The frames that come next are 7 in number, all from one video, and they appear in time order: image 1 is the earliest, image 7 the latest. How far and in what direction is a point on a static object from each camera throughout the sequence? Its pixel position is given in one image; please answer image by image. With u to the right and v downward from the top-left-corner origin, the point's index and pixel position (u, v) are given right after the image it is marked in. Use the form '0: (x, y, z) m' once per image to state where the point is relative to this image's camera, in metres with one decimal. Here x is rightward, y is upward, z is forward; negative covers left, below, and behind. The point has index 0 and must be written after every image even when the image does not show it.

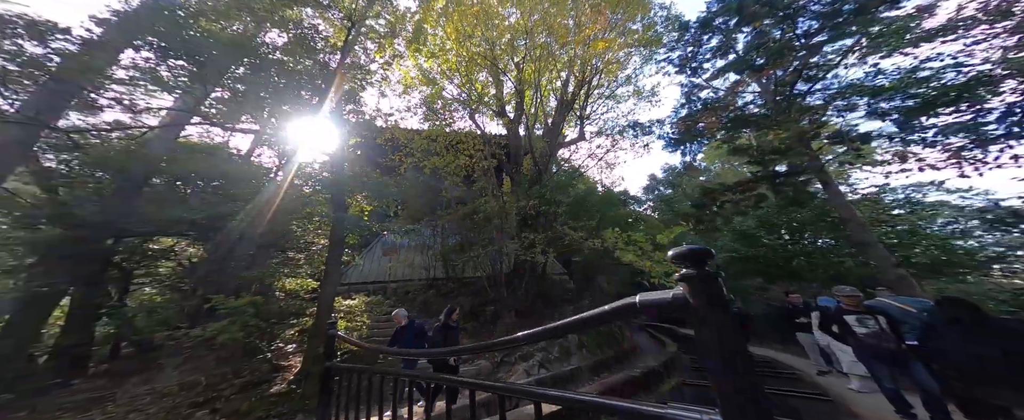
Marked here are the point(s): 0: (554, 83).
0: (+1.2, +3.5, +8.4) m
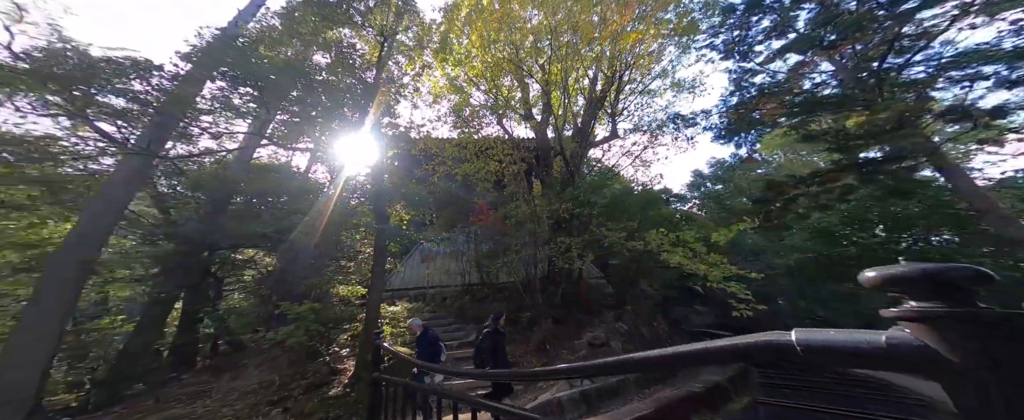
0: (+1.9, +3.5, +8.2) m
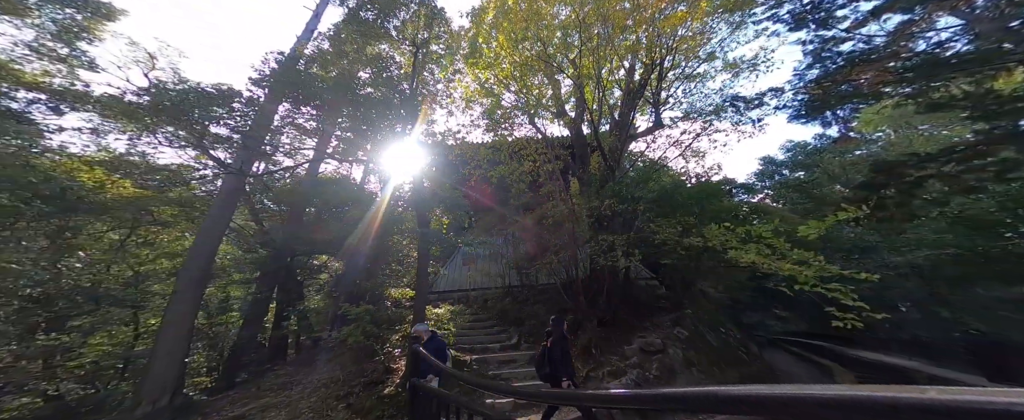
0: (+2.7, +3.6, +7.9) m
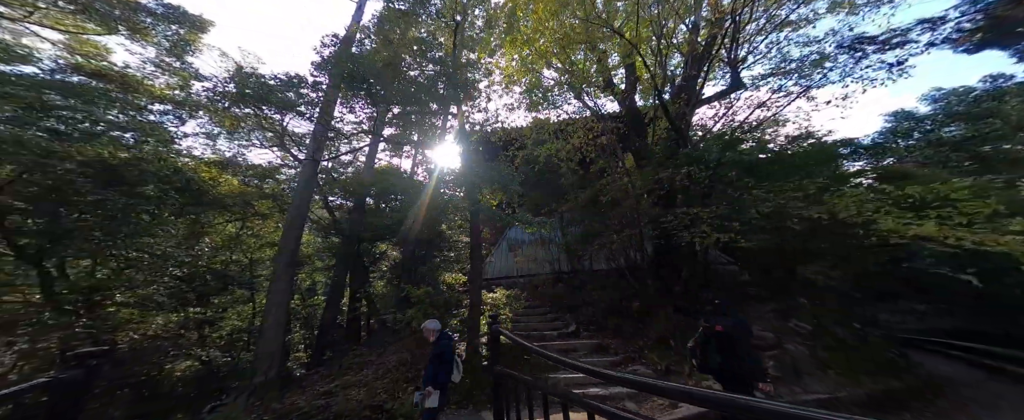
0: (+3.8, +4.1, +7.0) m
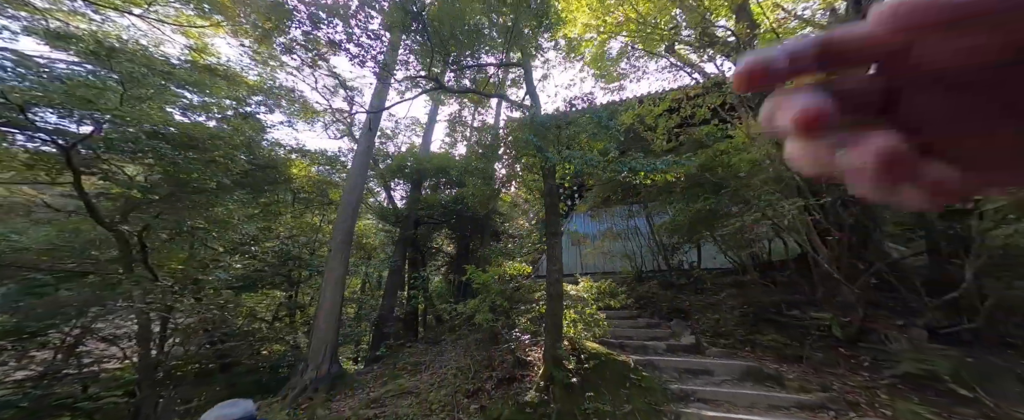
0: (+5.2, +4.5, +5.1) m
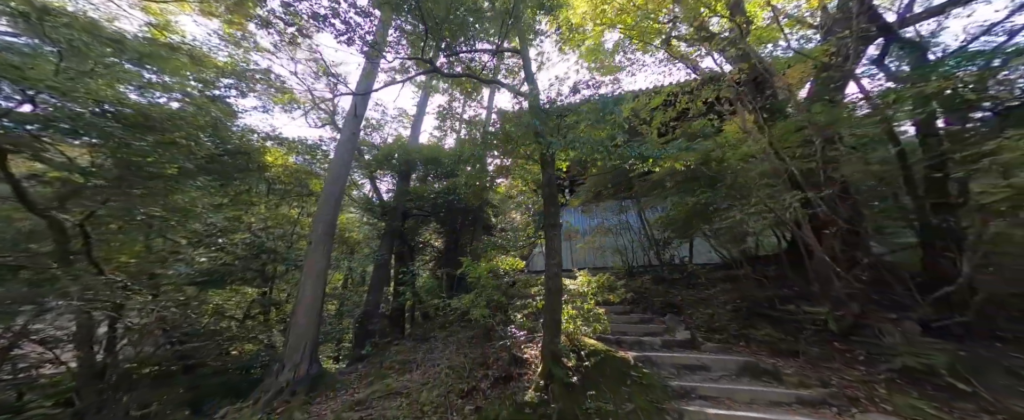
0: (+5.1, +4.6, +5.2) m
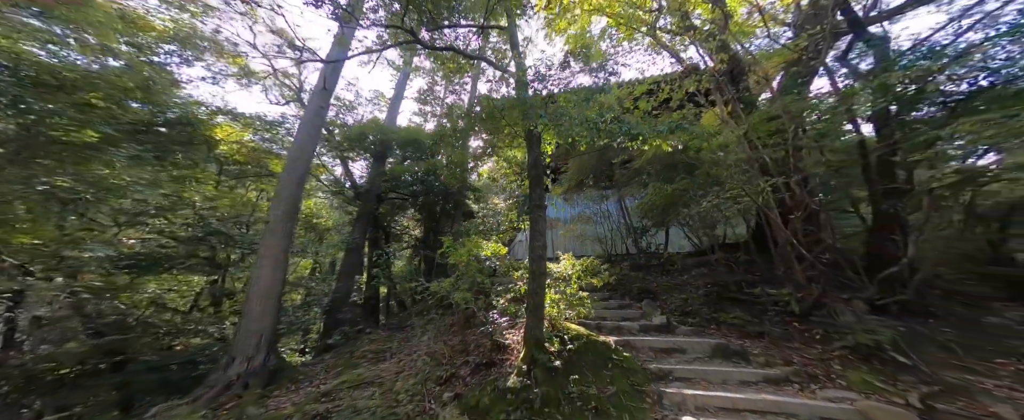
0: (+4.9, +4.8, +5.3) m
